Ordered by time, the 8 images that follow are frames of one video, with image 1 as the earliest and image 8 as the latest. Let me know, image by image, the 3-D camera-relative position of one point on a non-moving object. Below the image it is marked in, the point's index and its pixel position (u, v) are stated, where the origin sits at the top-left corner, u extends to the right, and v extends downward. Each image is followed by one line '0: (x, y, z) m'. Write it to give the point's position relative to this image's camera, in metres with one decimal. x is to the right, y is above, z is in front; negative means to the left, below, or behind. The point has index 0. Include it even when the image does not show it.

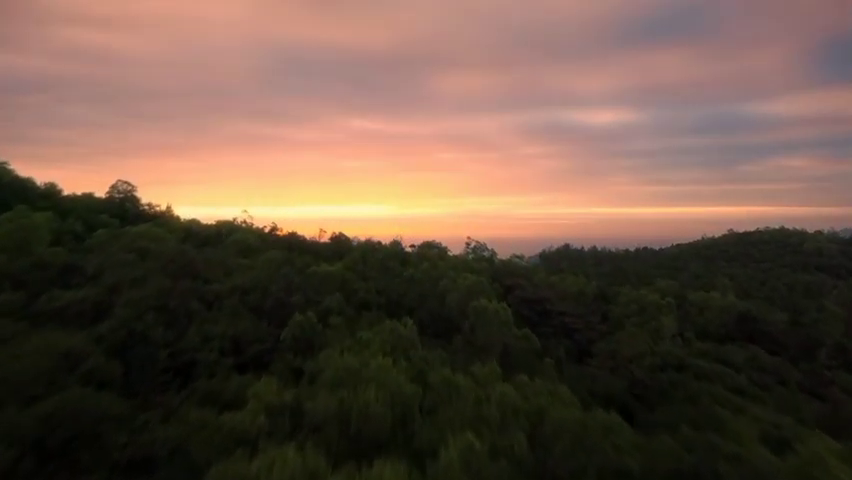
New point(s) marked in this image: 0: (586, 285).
0: (+3.6, -1.0, +18.2) m
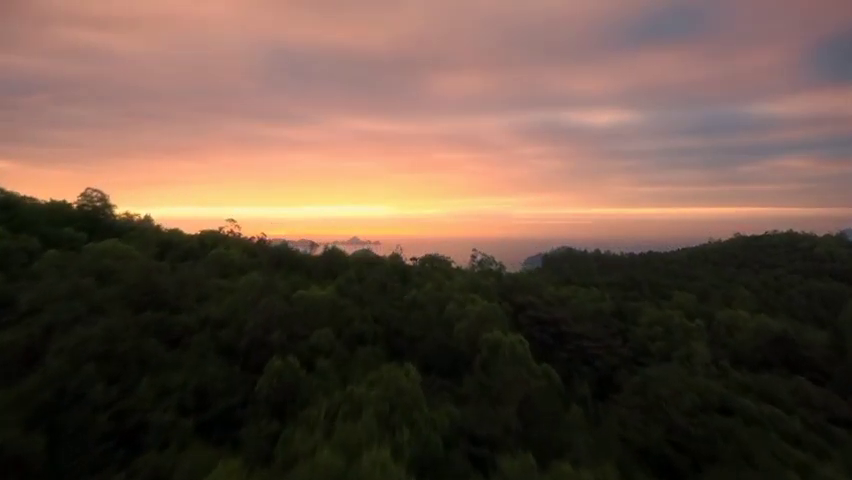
0: (+3.7, -1.3, +16.8) m
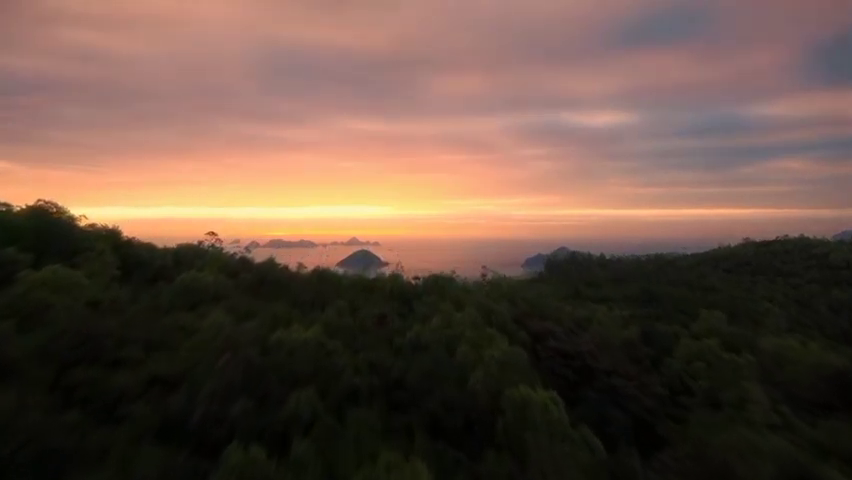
0: (+3.7, -1.6, +15.1) m
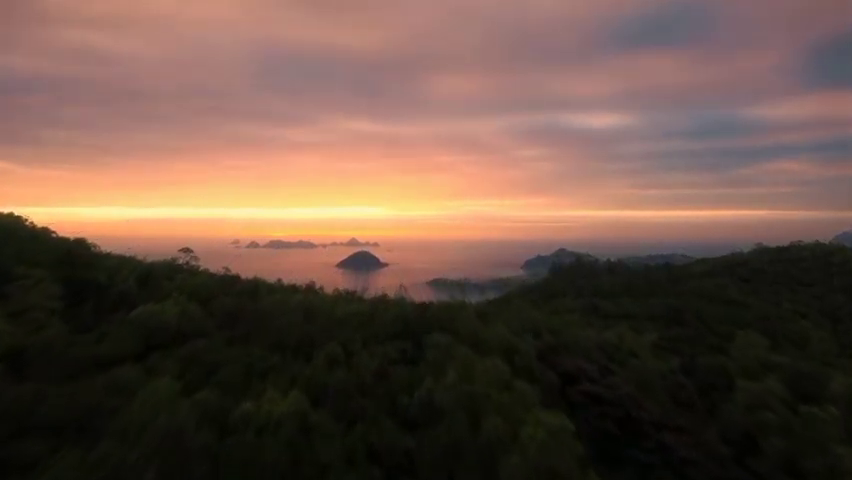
0: (+3.8, -1.8, +13.3) m
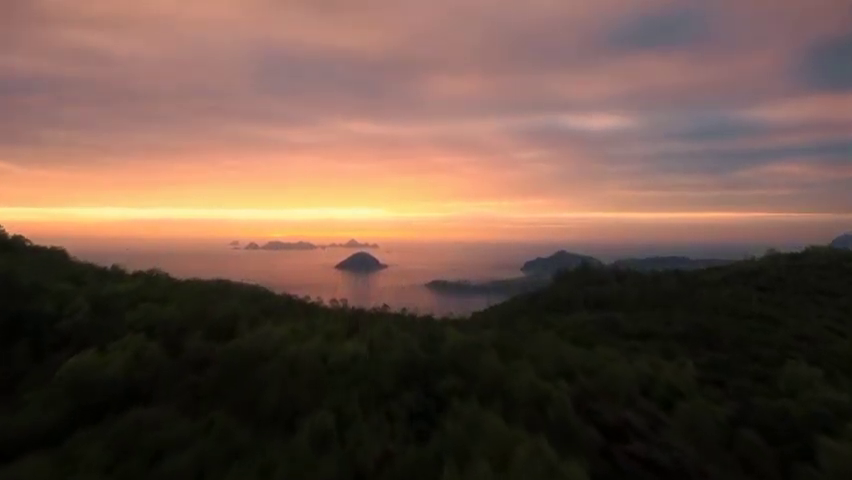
0: (+4.0, -2.1, +11.5) m
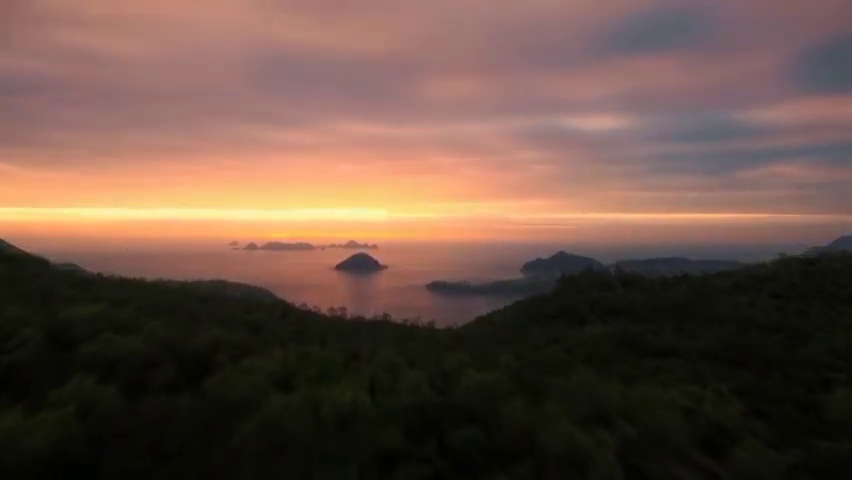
0: (+4.1, -2.3, +10.0) m
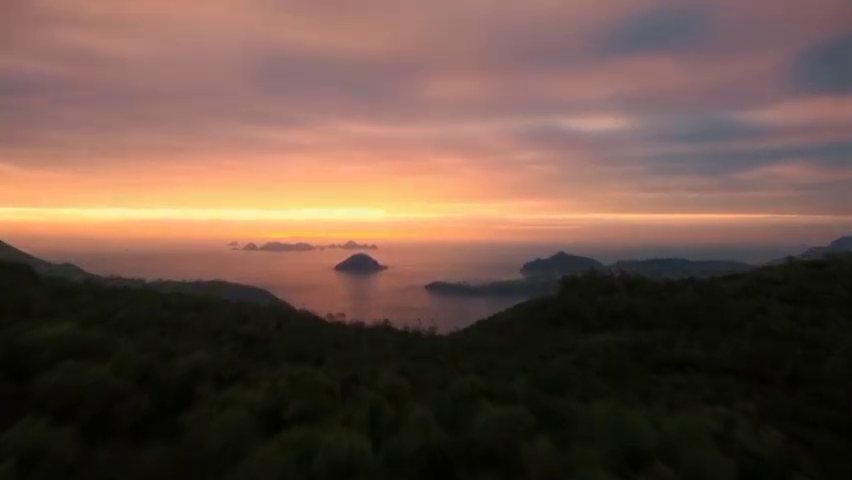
0: (+4.1, -2.4, +9.1) m
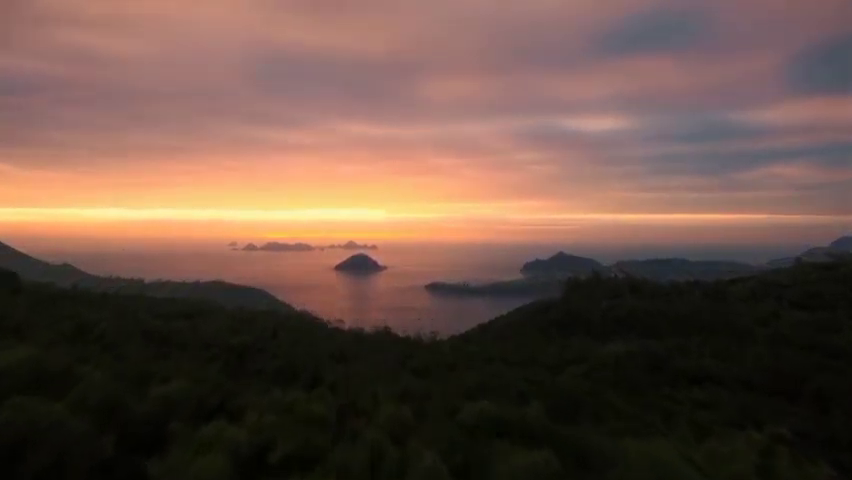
0: (+4.2, -2.6, +8.1) m
